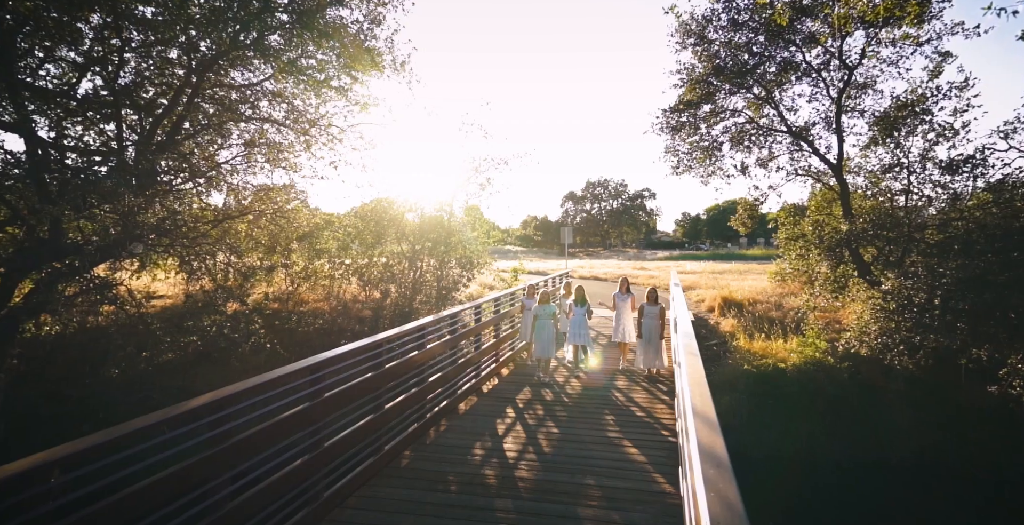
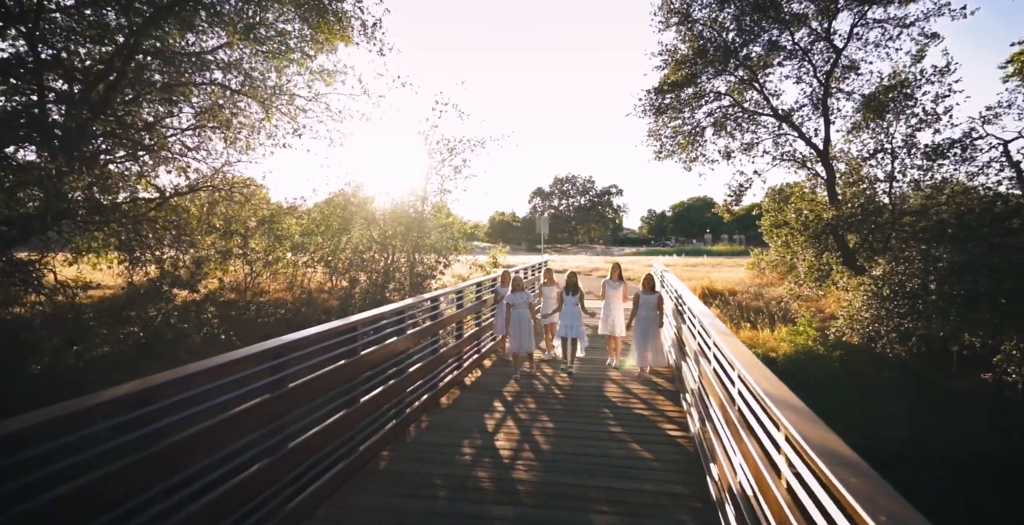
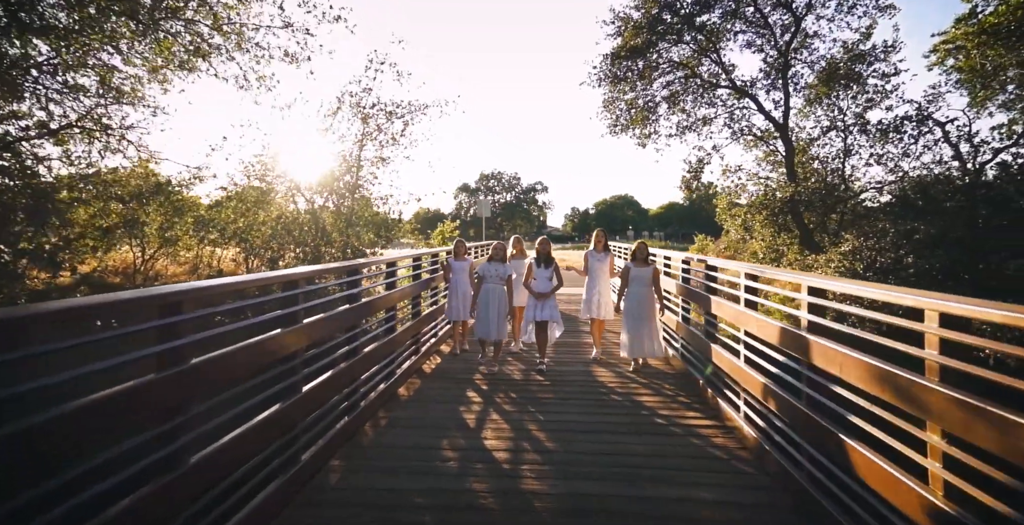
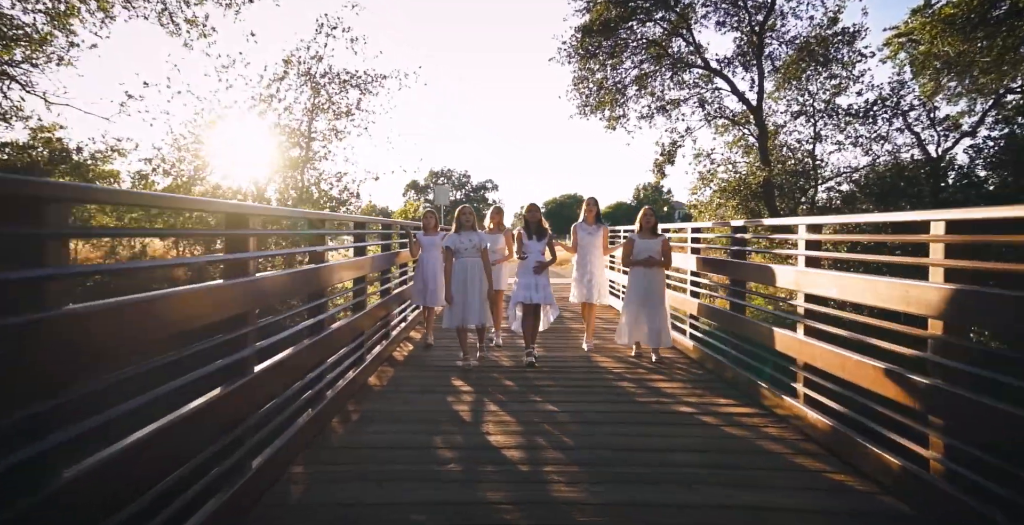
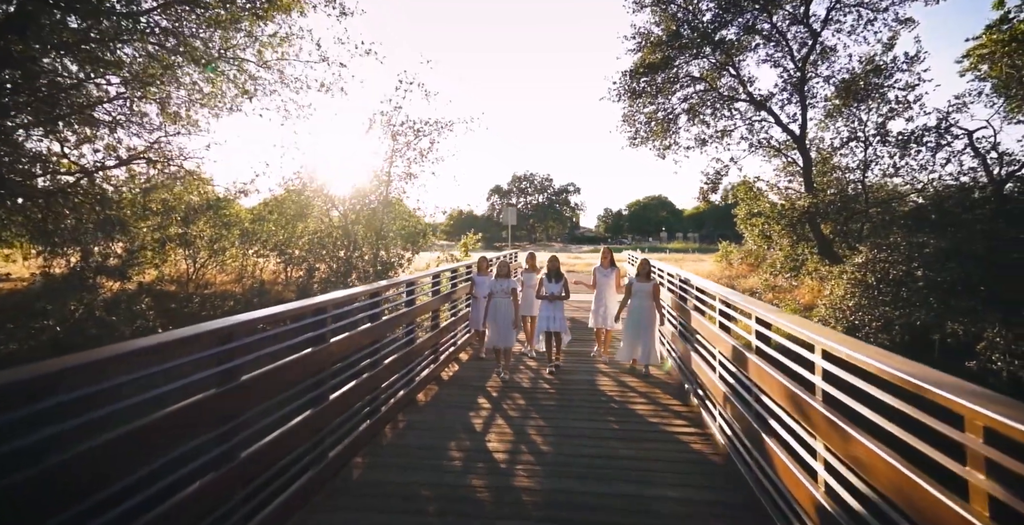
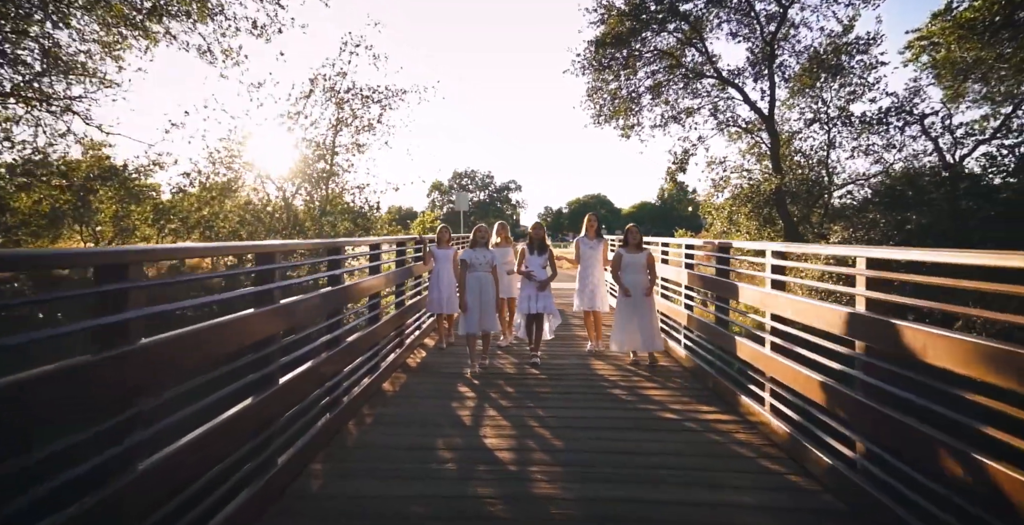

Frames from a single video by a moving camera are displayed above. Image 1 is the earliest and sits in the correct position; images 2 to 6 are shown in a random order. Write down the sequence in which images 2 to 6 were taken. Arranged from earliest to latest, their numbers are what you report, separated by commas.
2, 5, 3, 6, 4
